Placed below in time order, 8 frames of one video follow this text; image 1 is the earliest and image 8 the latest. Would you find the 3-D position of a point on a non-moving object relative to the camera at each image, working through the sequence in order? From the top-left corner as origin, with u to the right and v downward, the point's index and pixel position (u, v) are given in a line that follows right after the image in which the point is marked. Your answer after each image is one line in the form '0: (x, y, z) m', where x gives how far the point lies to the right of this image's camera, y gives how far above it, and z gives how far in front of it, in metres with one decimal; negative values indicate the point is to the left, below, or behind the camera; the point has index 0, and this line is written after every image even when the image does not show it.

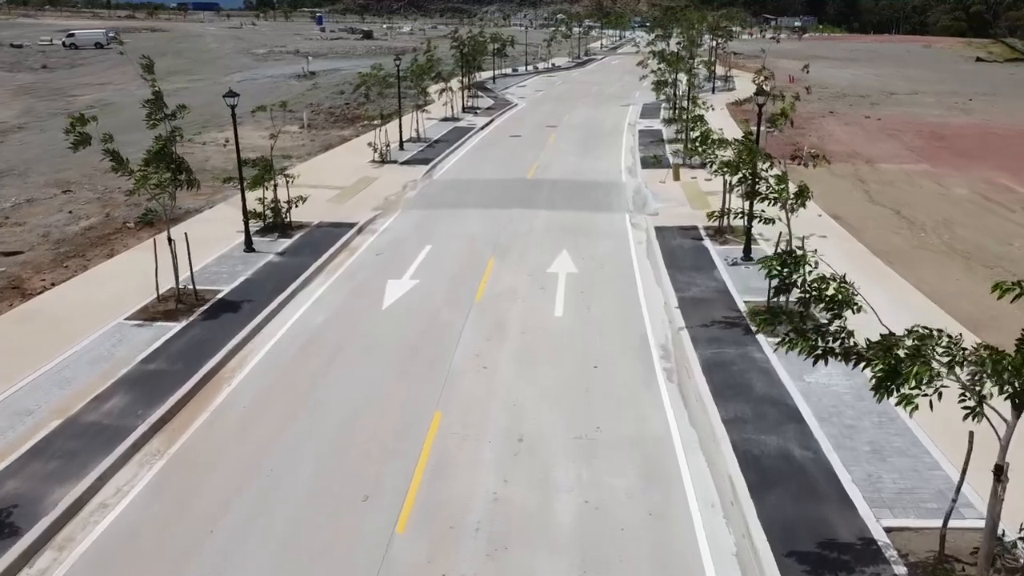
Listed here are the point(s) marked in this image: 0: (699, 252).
0: (+4.2, +0.8, +17.9) m
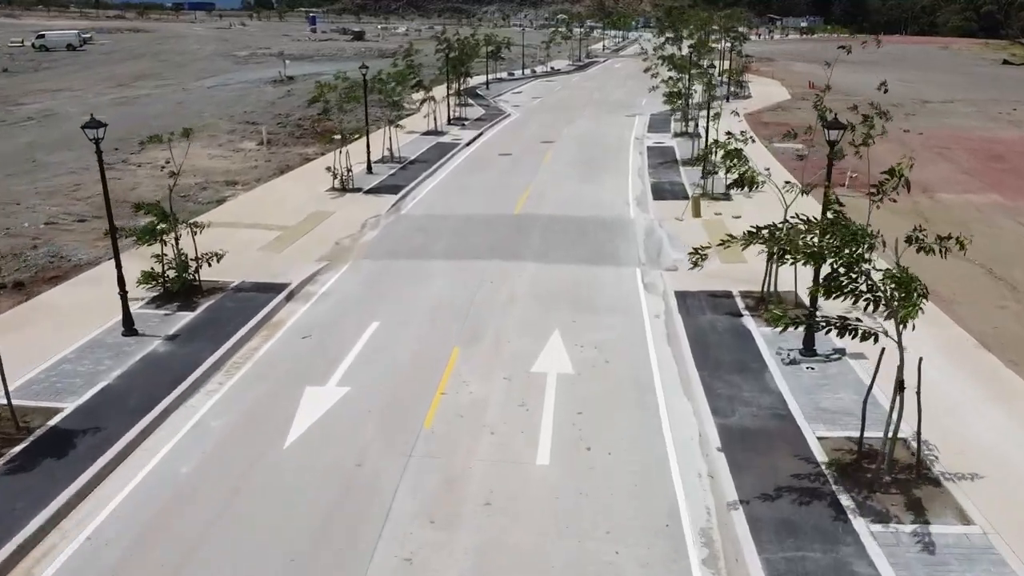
0: (+3.7, -0.8, +13.1) m
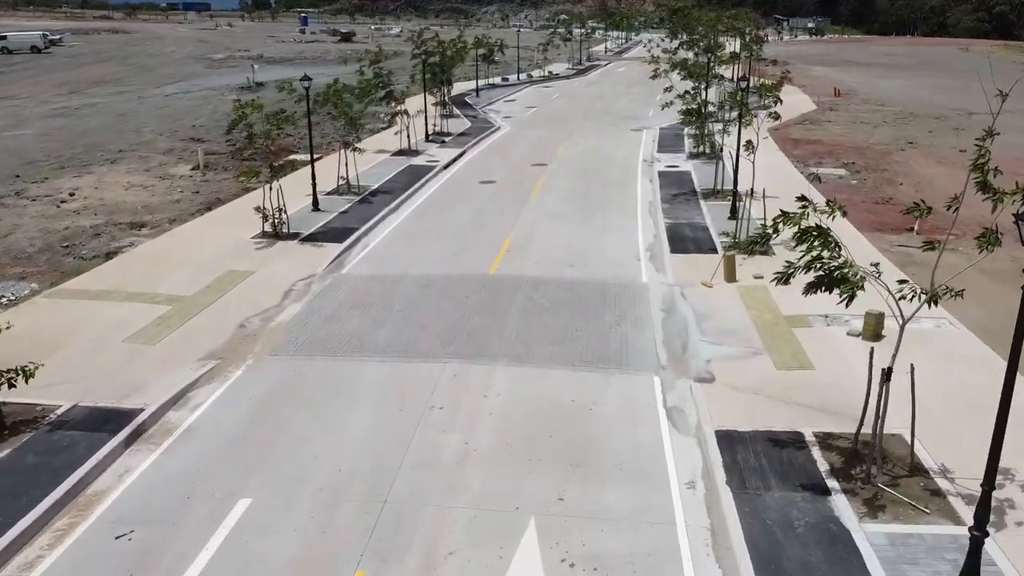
0: (+3.1, -2.6, +7.8) m
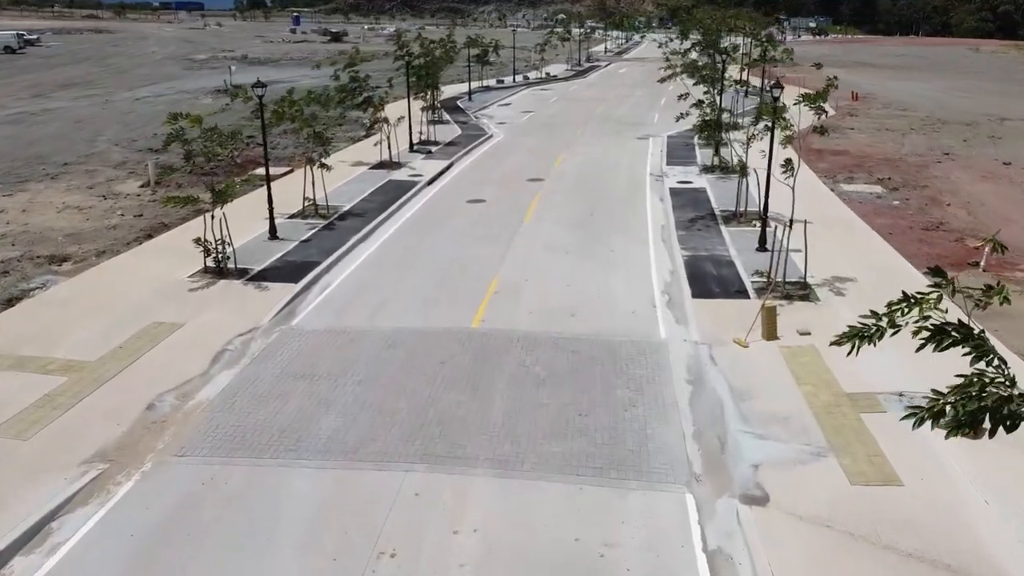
0: (+3.0, -3.5, +4.7) m
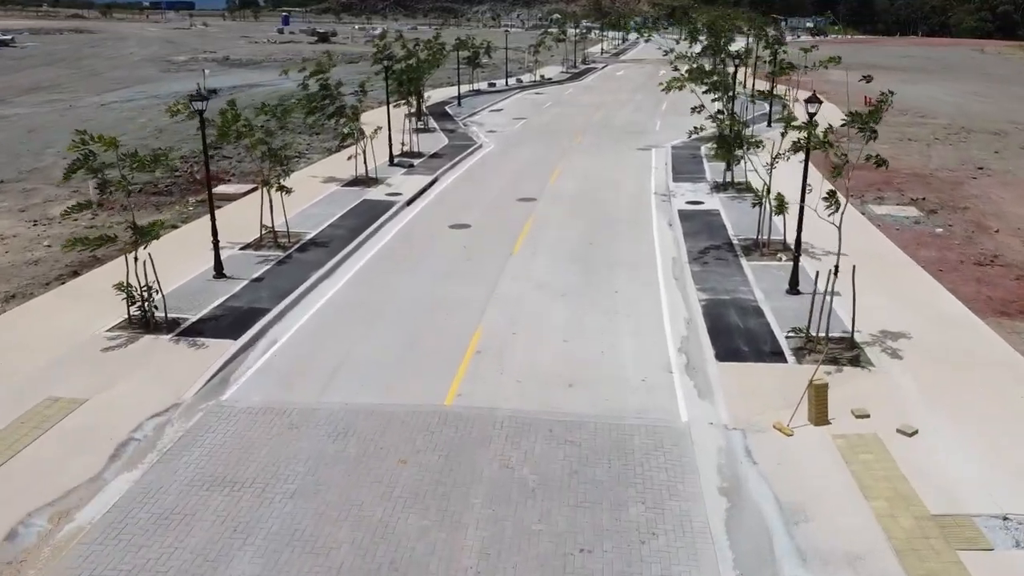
0: (+2.8, -4.5, +2.0) m
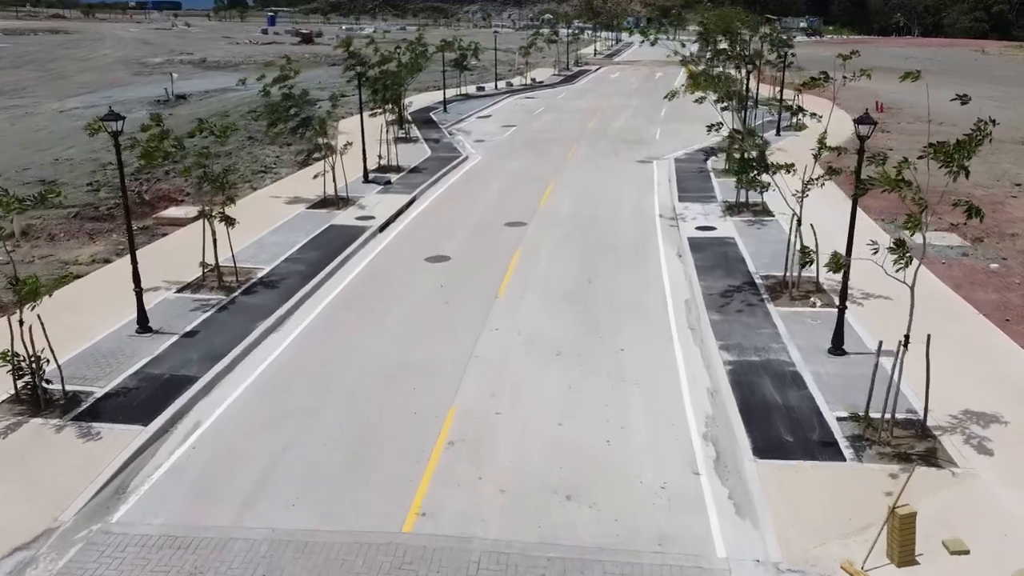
0: (+2.7, -5.4, -0.7) m
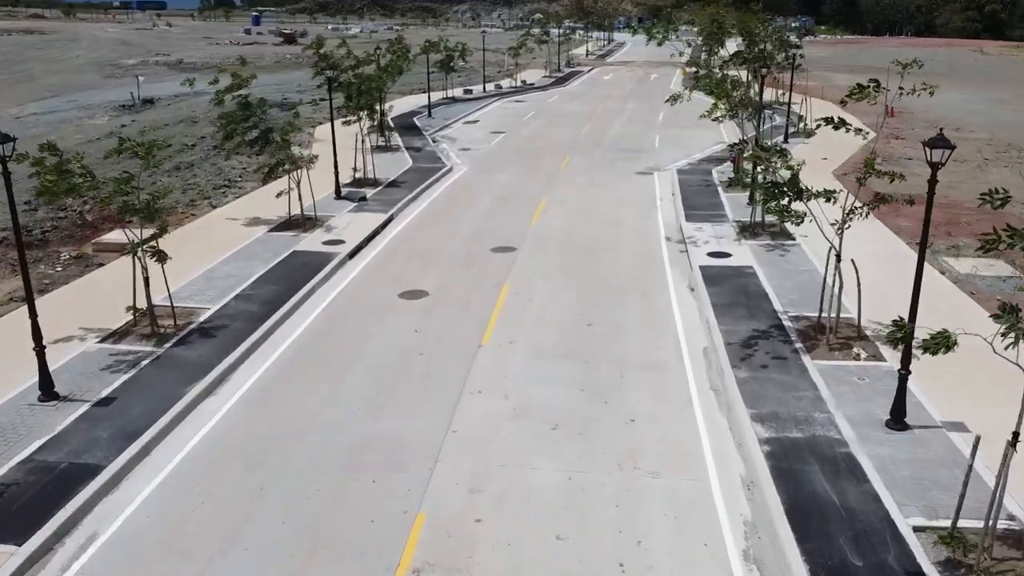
0: (+2.6, -6.1, -3.0) m
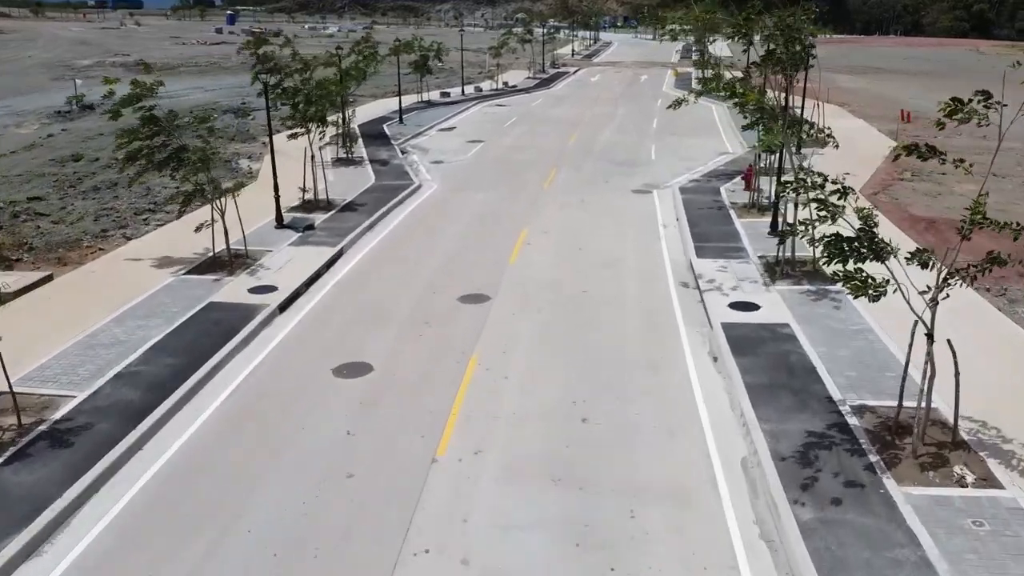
0: (+2.6, -7.2, -6.6) m
